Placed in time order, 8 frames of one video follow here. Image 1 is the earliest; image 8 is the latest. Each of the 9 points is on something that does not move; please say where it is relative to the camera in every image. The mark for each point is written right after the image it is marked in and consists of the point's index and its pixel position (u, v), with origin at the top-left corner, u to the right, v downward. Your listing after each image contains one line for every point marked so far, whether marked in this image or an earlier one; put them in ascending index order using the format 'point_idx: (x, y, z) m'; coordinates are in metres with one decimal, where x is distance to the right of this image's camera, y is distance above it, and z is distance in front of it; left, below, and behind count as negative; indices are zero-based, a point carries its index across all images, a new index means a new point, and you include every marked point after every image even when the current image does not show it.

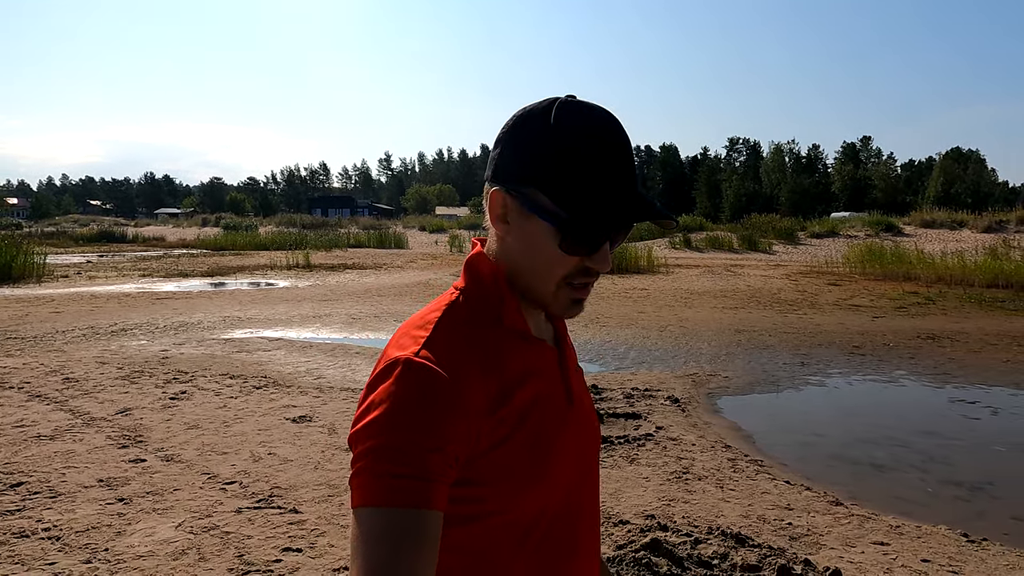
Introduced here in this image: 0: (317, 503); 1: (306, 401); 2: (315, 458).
0: (-1.2, -1.3, +4.3) m
1: (-2.0, -1.1, +7.0) m
2: (-1.4, -1.2, +5.2) m
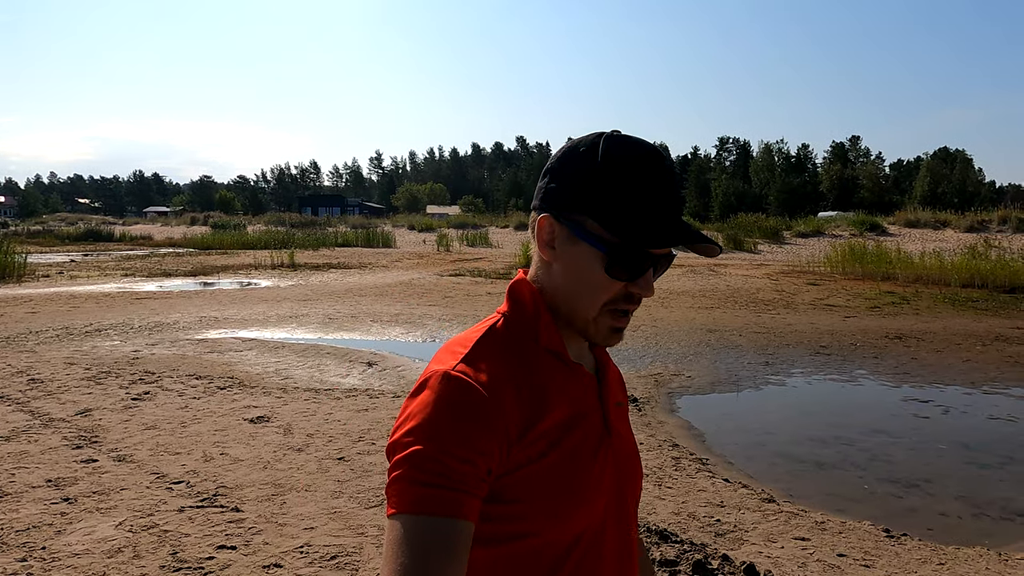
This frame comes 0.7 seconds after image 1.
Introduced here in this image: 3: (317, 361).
0: (-1.5, -1.3, +4.4) m
1: (-2.4, -1.1, +7.1) m
2: (-1.8, -1.2, +5.3) m
3: (-2.6, -1.0, +9.8) m
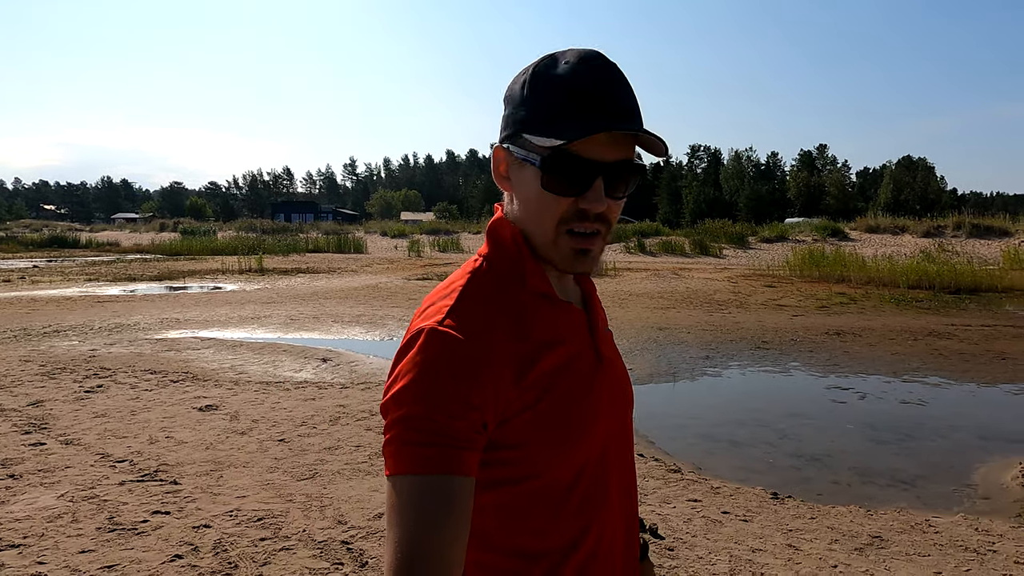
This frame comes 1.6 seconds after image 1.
0: (-2.0, -1.2, +4.7) m
1: (-3.0, -1.1, +7.4) m
2: (-2.3, -1.2, +5.6) m
3: (-3.3, -1.0, +10.1) m
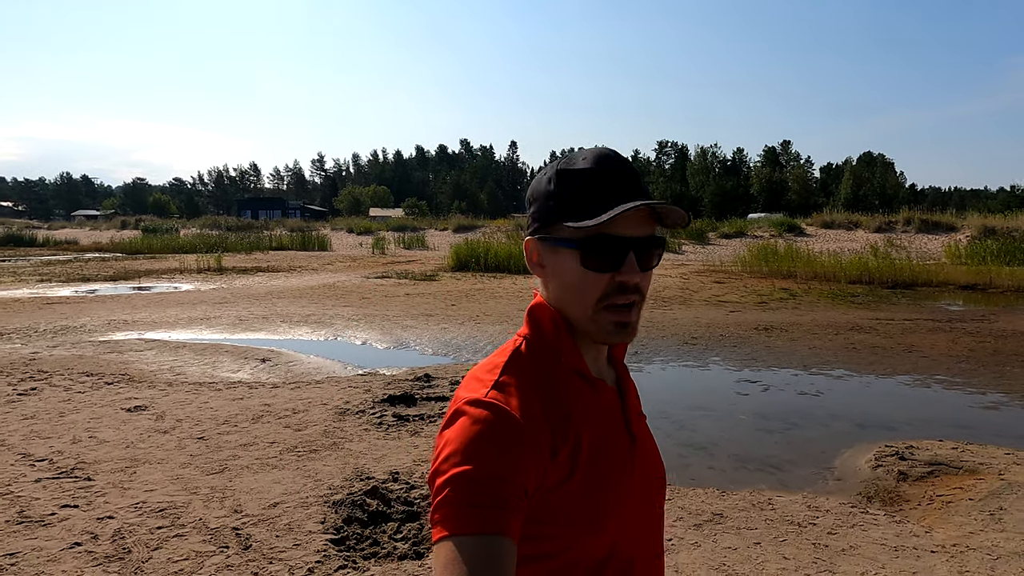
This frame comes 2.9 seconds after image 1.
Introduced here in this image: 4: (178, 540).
0: (-2.8, -1.3, +5.0) m
1: (-3.9, -1.1, +7.7) m
2: (-3.1, -1.2, +5.9) m
3: (-4.3, -1.0, +10.4) m
4: (-1.8, -1.3, +3.9) m
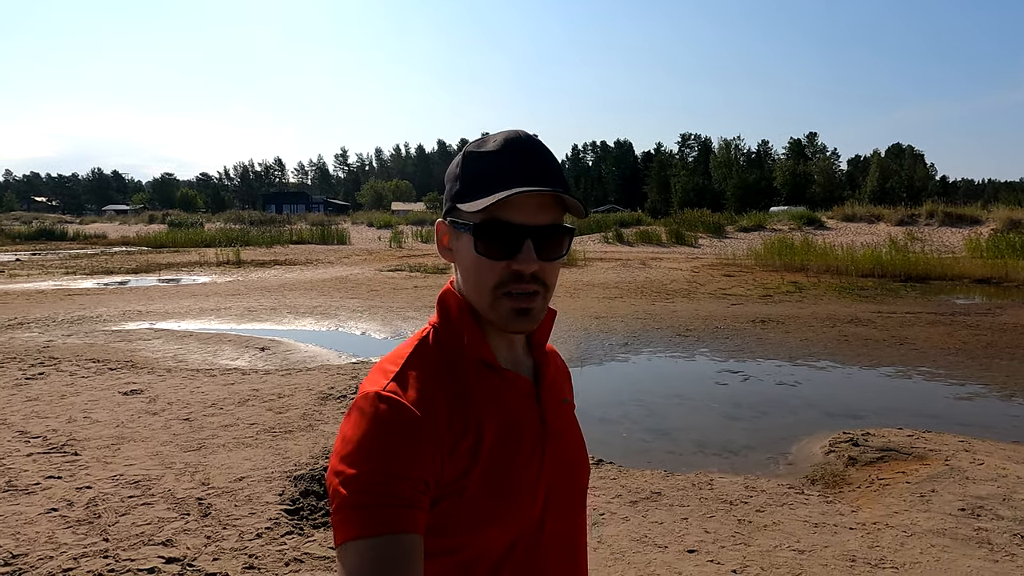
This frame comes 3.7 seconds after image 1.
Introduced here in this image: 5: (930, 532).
0: (-3.1, -1.2, +5.4) m
1: (-4.1, -1.0, +8.1) m
2: (-3.4, -1.1, +6.3) m
3: (-4.4, -0.9, +10.8) m
4: (-2.1, -1.3, +4.2) m
5: (+2.3, -1.4, +4.1) m
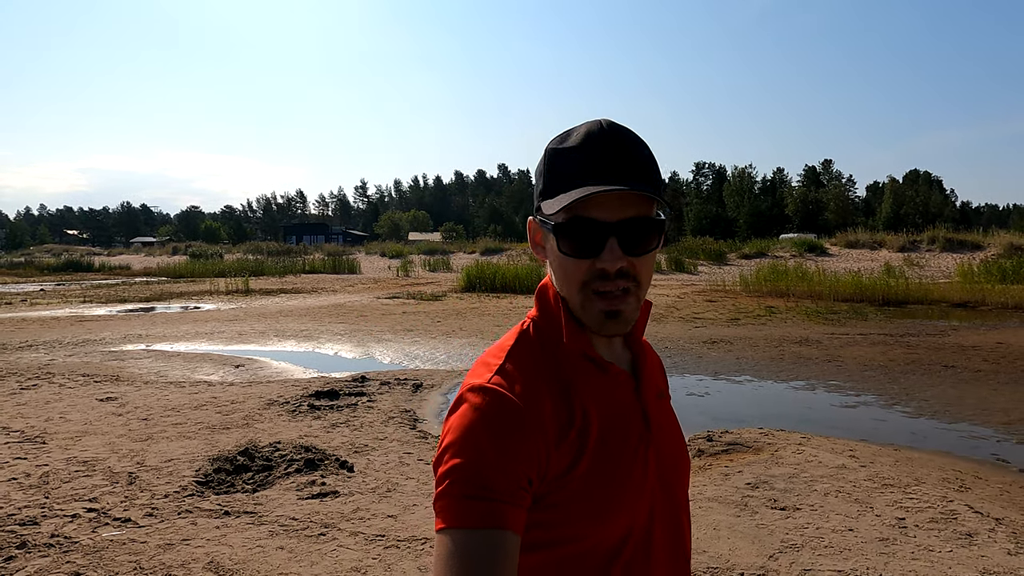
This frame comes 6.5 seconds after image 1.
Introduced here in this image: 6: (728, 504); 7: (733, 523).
0: (-4.0, -1.4, +6.5) m
1: (-5.0, -1.3, +9.3) m
2: (-4.3, -1.3, +7.4) m
3: (-5.2, -1.3, +11.9) m
4: (-3.1, -1.4, +5.3) m
5: (+1.3, -1.5, +5.0) m
6: (+1.4, -1.4, +4.8) m
7: (+1.4, -1.4, +4.5) m
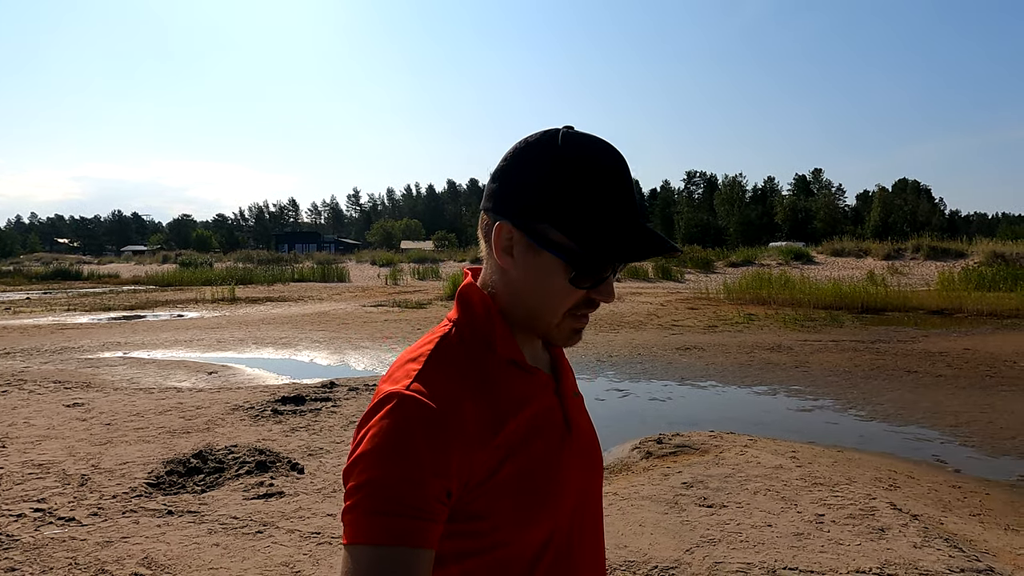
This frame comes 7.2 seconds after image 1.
0: (-4.5, -1.4, +6.6) m
1: (-5.4, -1.4, +9.4) m
2: (-4.8, -1.4, +7.5) m
3: (-5.7, -1.4, +12.0) m
4: (-3.6, -1.4, +5.4) m
5: (+0.9, -1.5, +5.2) m
6: (+1.0, -1.5, +5.0) m
7: (+0.9, -1.5, +4.6) m
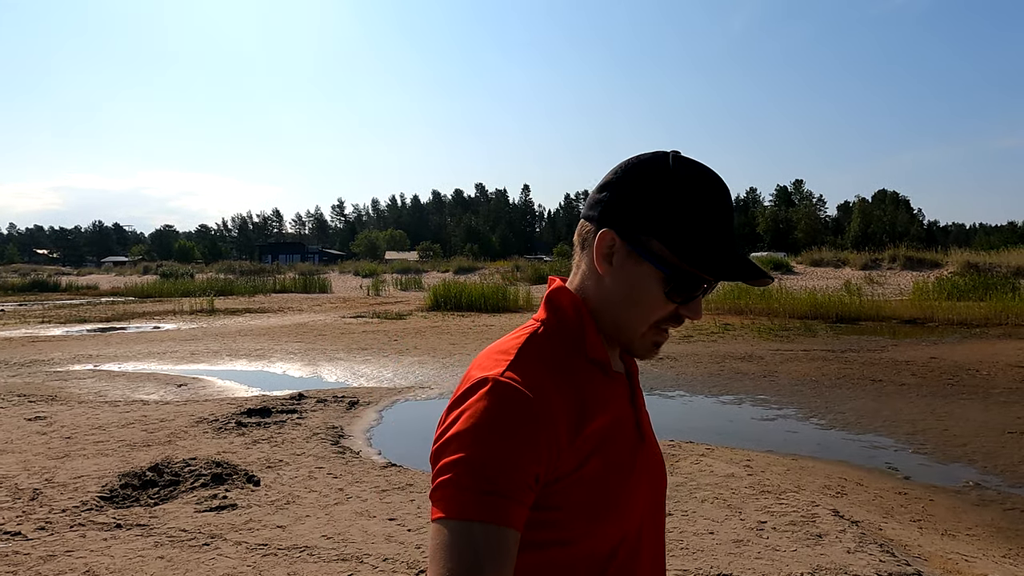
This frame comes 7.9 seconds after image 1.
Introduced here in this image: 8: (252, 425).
0: (-4.9, -1.6, +6.6) m
1: (-5.8, -1.6, +9.3) m
2: (-5.2, -1.6, +7.5) m
3: (-6.2, -1.6, +12.0) m
4: (-3.9, -1.5, +5.4) m
5: (+0.6, -1.6, +5.2) m
6: (+0.7, -1.6, +5.1) m
7: (+0.6, -1.6, +4.7) m
8: (-2.9, -1.5, +8.2) m
